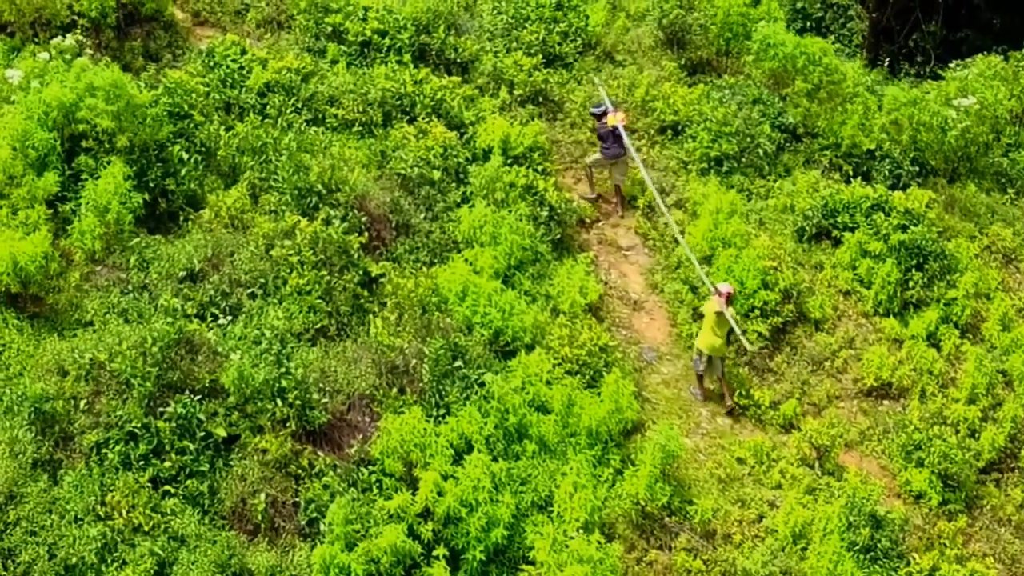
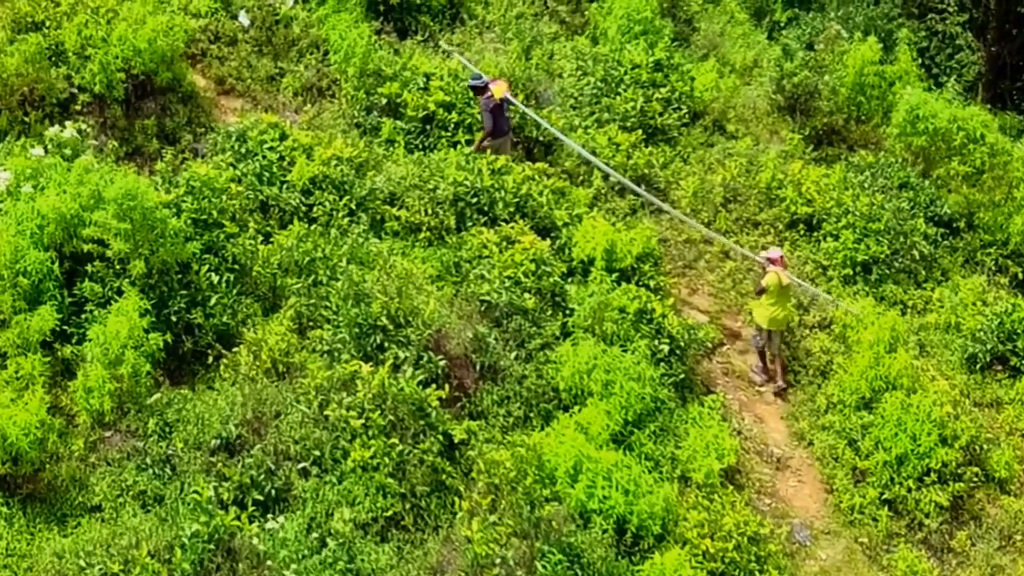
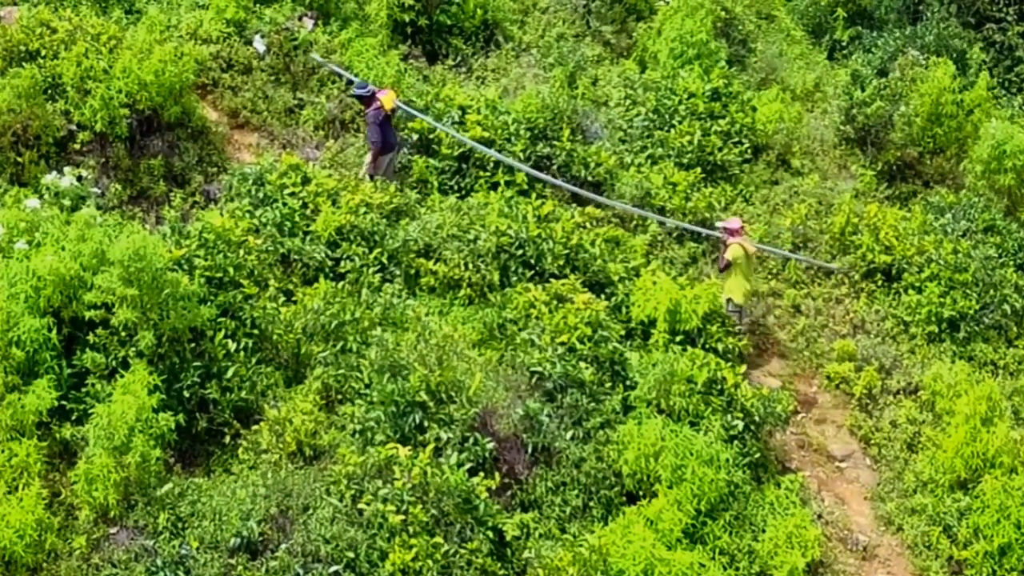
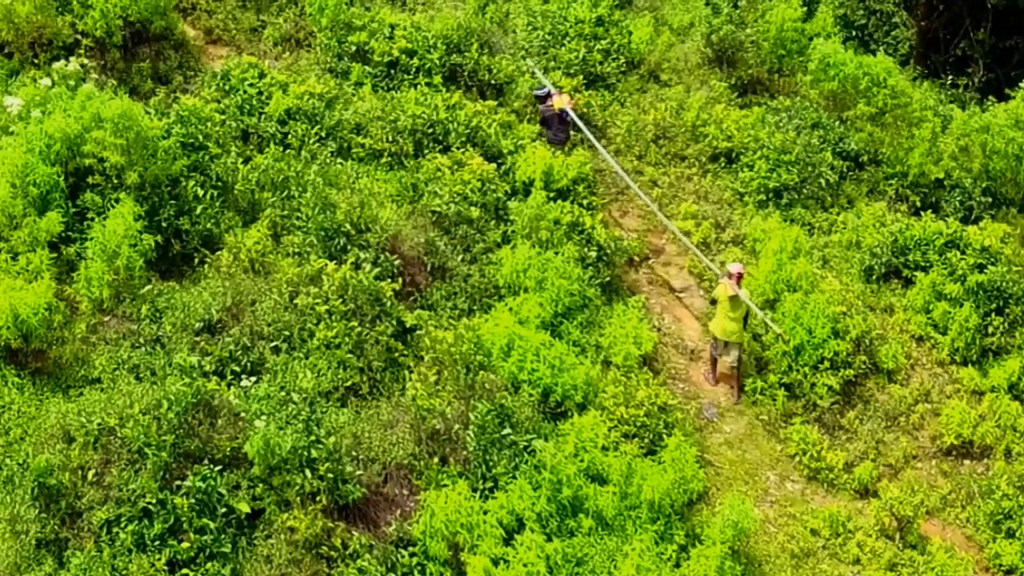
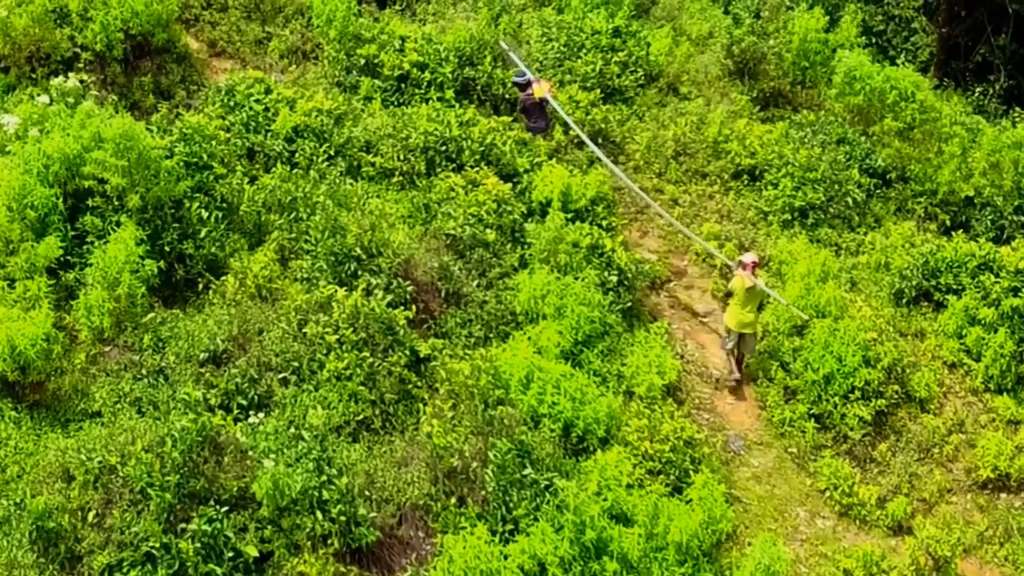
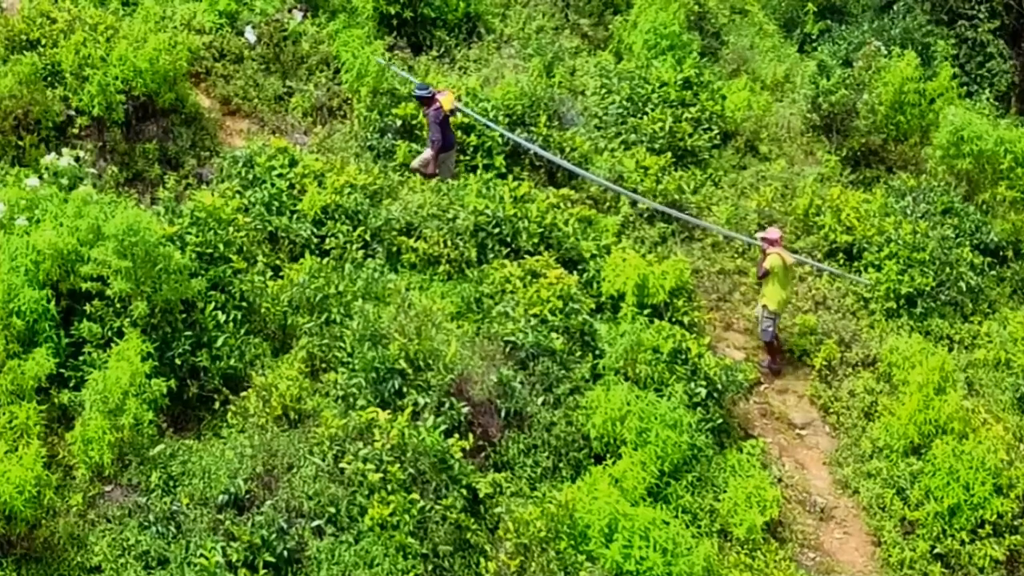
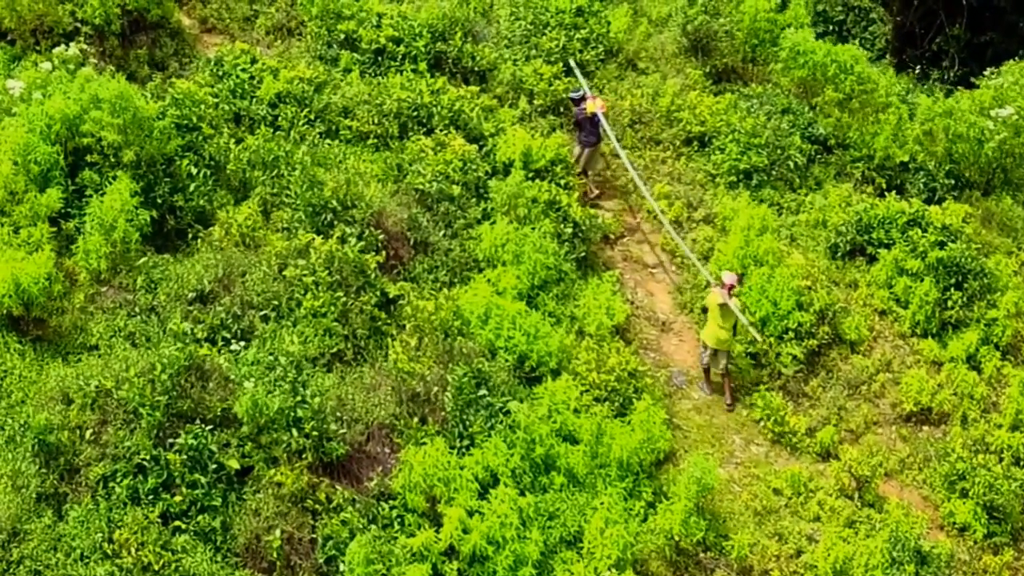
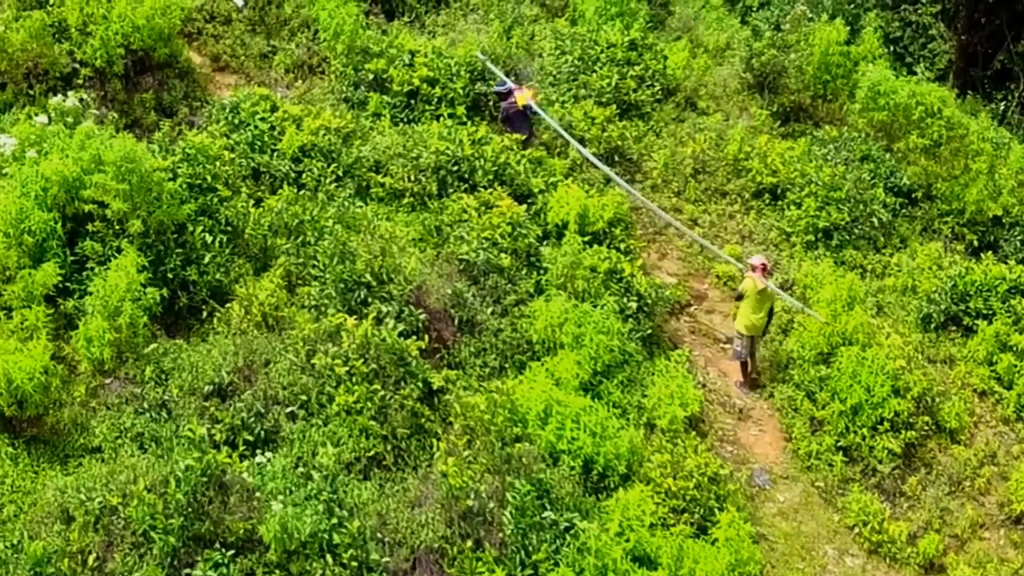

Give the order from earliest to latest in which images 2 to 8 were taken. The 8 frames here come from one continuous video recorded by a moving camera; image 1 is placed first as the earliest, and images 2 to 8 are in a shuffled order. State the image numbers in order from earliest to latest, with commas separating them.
7, 4, 5, 8, 2, 6, 3
